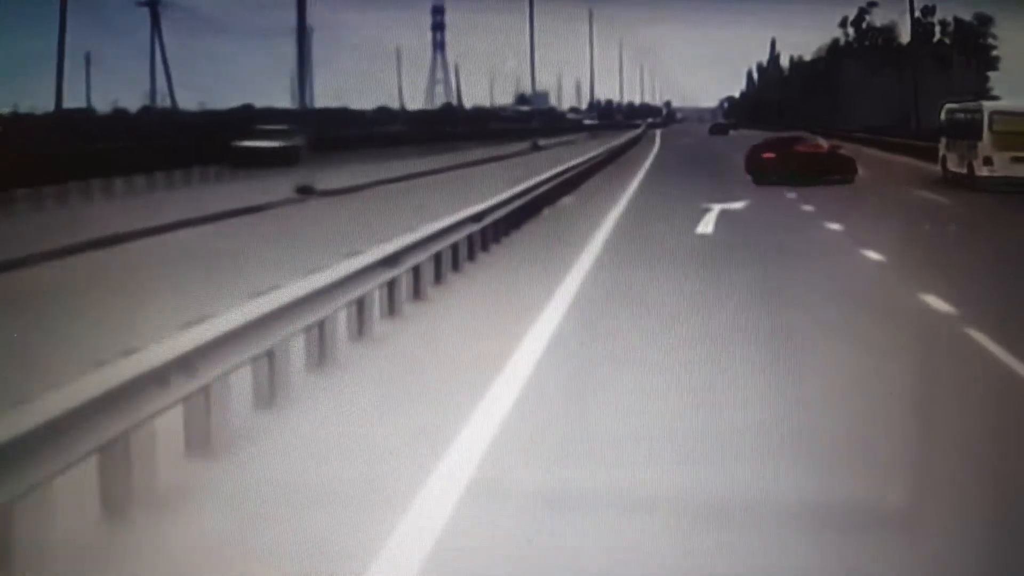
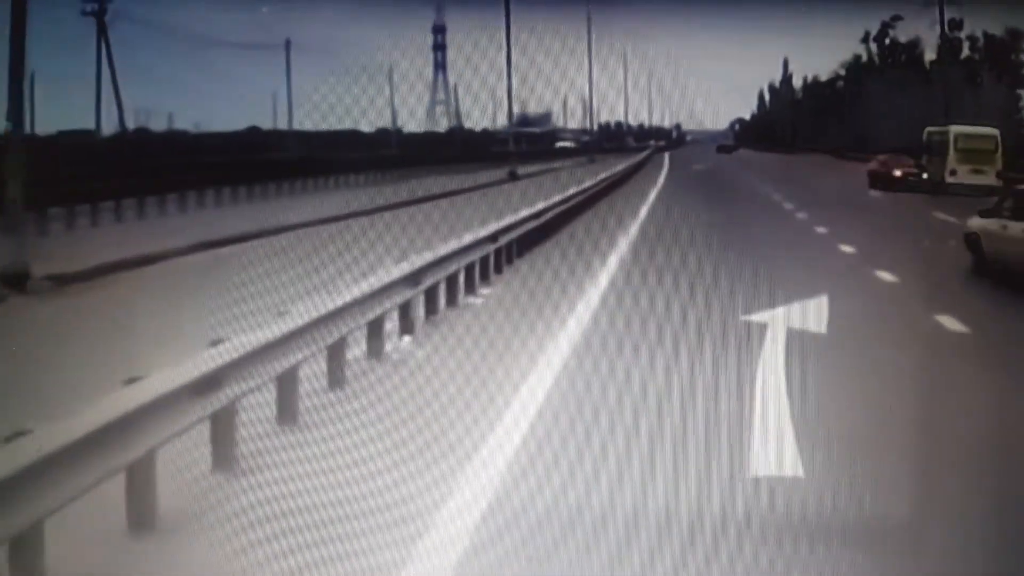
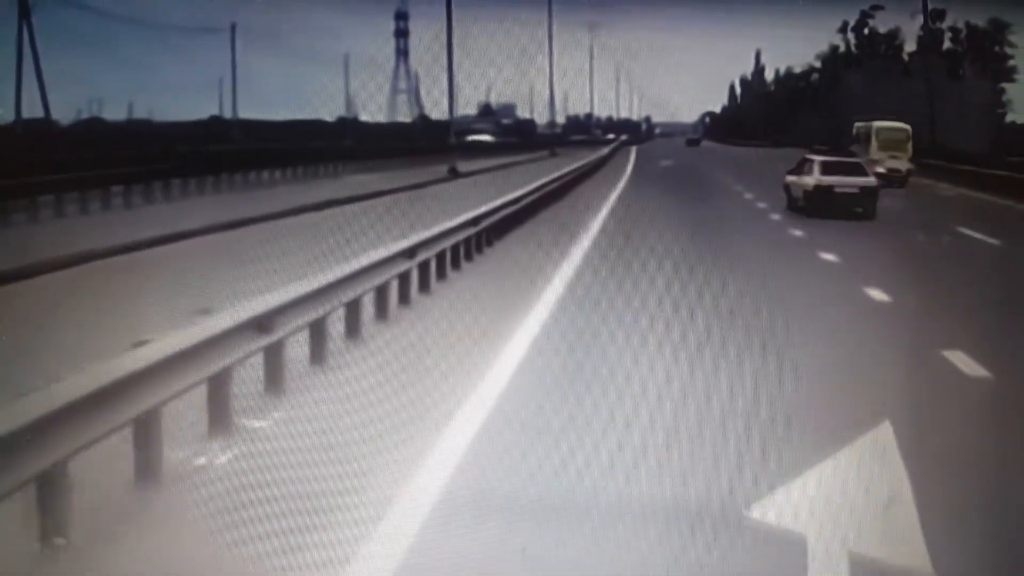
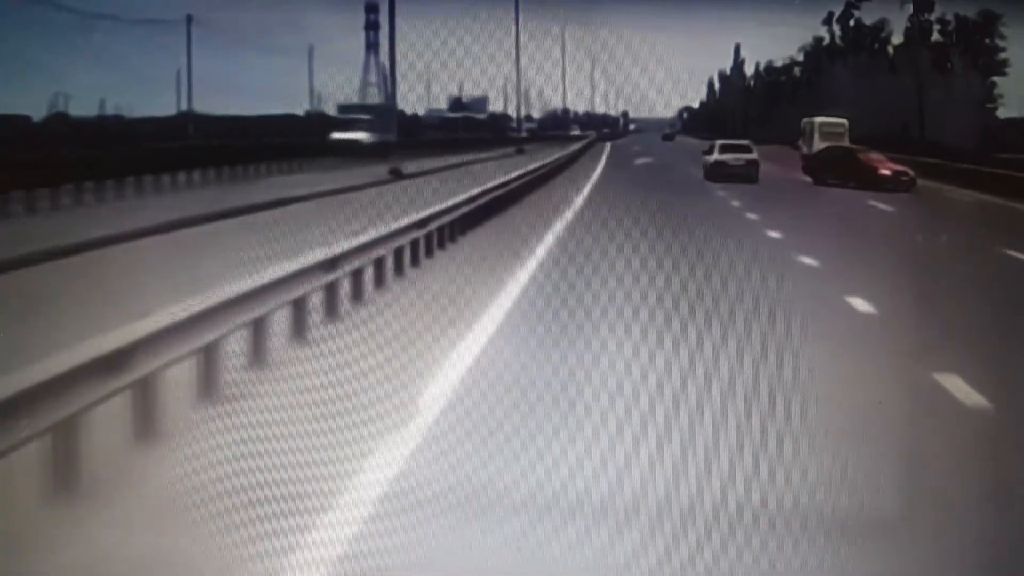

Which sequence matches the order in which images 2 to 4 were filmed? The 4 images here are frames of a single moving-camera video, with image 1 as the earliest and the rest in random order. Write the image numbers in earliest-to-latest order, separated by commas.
2, 3, 4
